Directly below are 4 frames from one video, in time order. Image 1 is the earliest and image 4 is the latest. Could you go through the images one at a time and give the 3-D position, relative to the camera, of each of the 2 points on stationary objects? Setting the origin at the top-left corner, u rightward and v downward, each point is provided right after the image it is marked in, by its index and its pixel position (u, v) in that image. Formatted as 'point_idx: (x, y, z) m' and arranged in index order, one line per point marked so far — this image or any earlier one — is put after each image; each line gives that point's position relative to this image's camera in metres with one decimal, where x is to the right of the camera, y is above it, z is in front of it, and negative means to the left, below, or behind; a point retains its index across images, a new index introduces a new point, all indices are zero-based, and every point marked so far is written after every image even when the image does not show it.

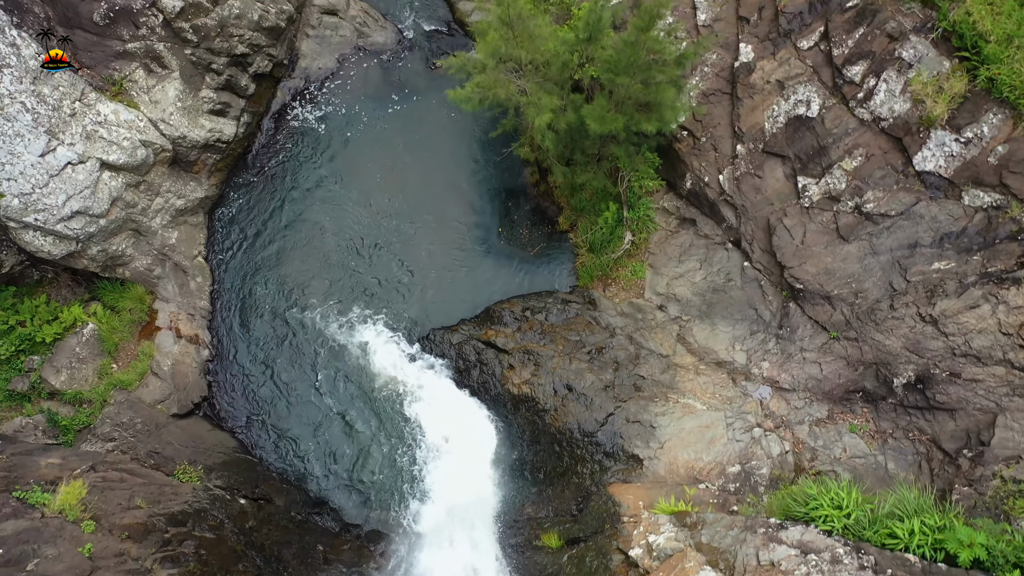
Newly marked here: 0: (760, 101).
0: (+3.6, +2.7, +12.3) m
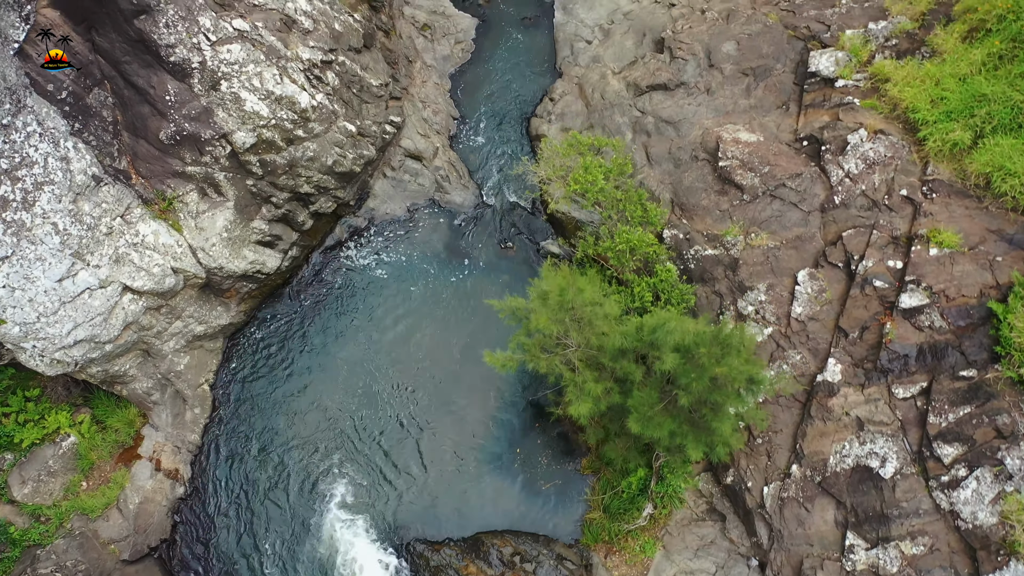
0: (+4.1, -1.8, +10.8) m
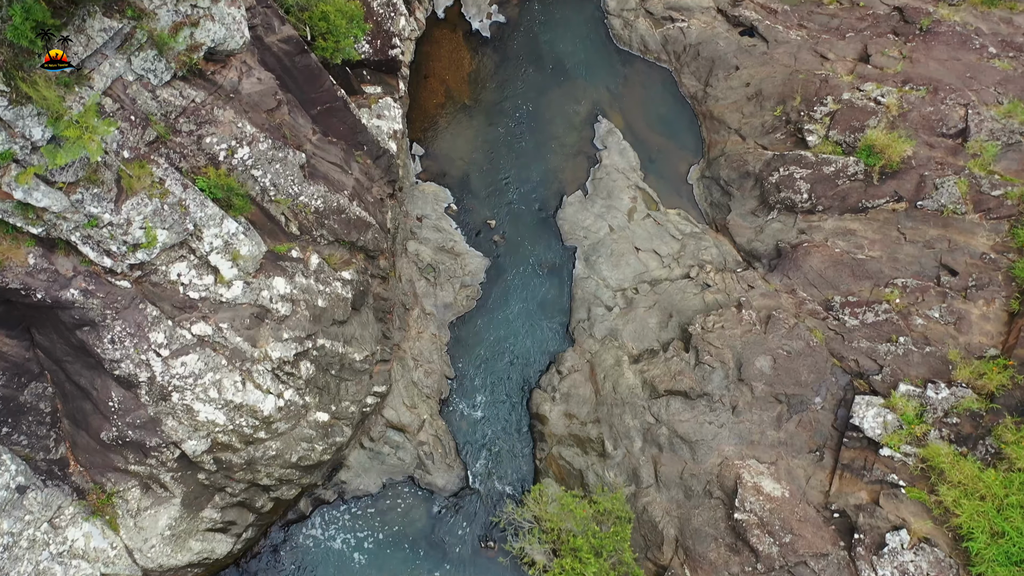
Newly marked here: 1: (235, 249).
0: (+3.5, -6.7, +9.2) m
1: (-3.3, +0.5, +9.9) m
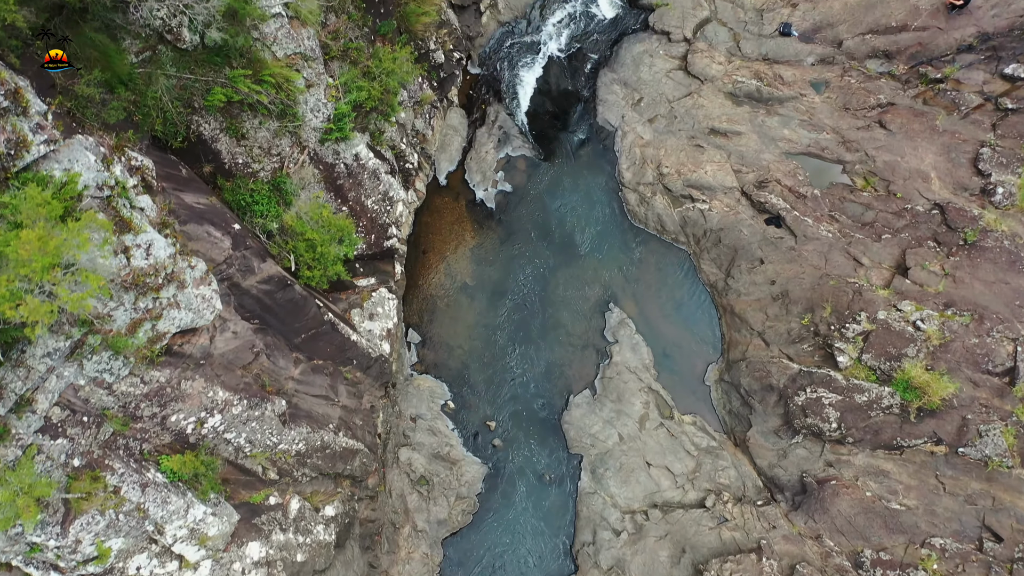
0: (+3.3, -10.0, +8.2) m
1: (-3.3, -2.6, +8.9) m
